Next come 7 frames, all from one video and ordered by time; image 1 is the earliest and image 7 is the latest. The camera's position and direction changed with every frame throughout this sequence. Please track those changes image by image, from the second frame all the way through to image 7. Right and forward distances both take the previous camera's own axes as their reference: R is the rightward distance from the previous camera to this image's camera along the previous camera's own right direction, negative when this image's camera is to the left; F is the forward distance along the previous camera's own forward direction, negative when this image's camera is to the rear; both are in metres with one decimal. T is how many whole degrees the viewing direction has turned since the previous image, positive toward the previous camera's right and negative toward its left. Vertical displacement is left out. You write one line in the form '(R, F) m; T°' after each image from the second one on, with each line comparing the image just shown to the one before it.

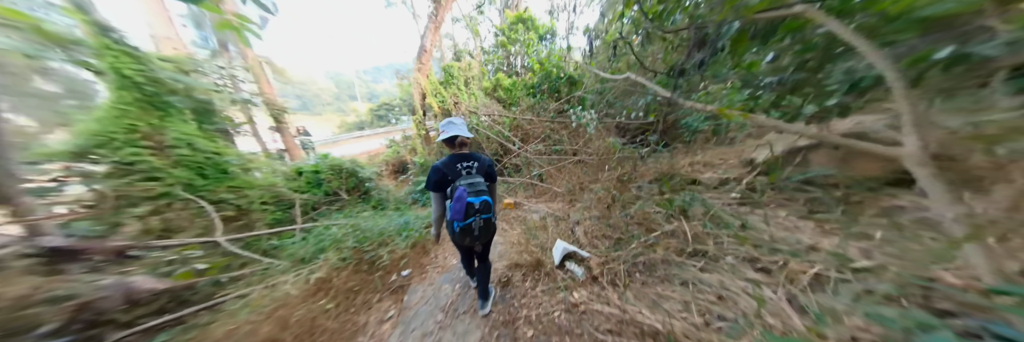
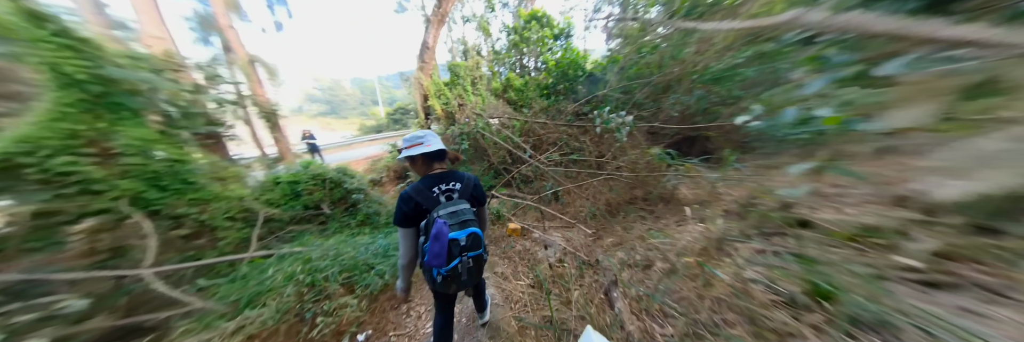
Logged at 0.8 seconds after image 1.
(+0.1, +0.8) m; -4°
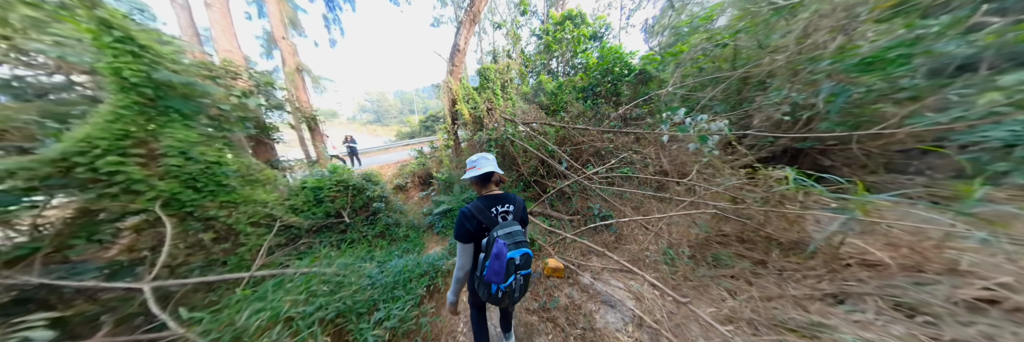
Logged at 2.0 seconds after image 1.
(-0.2, +0.6) m; -7°
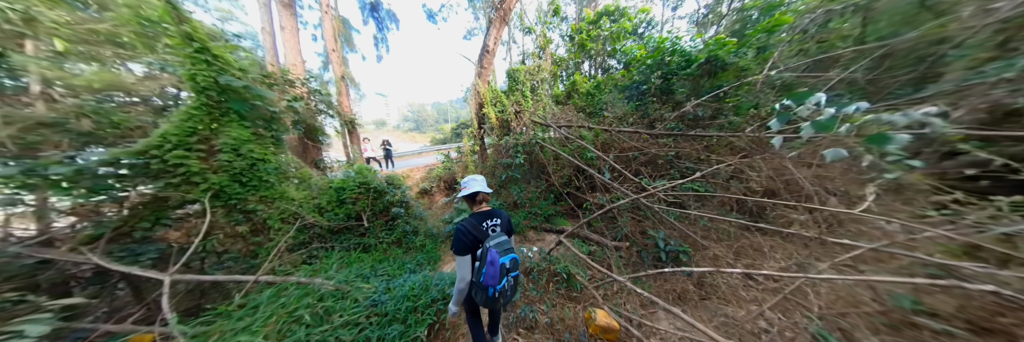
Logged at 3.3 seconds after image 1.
(0.0, +0.5) m; -9°
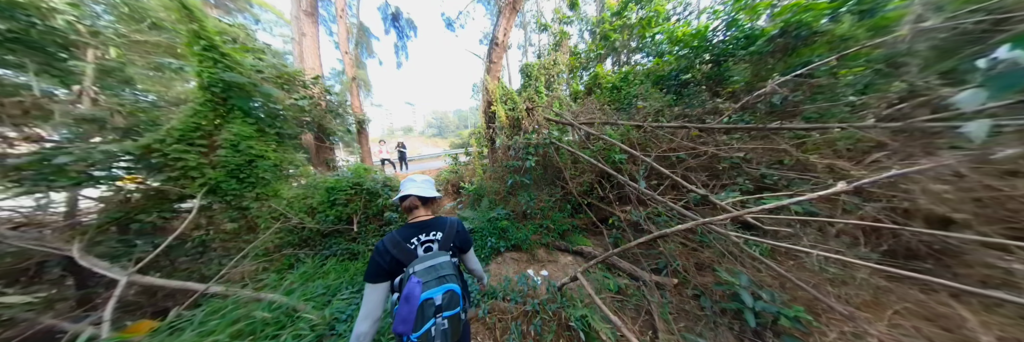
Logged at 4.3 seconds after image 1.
(+0.2, +0.6) m; -6°
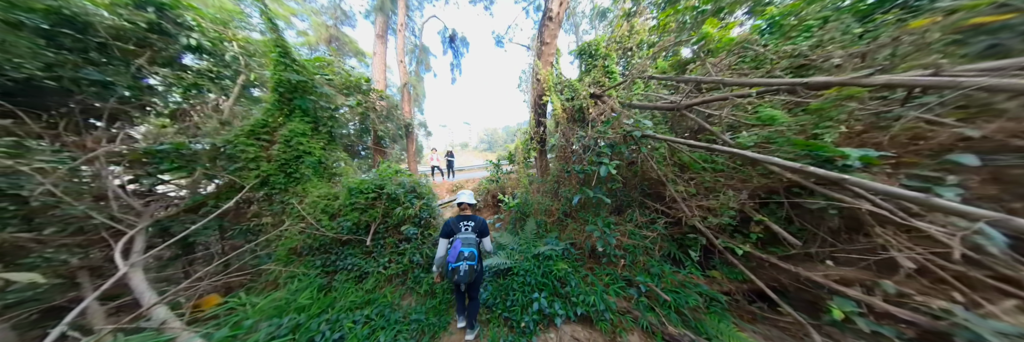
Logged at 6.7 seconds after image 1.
(-0.2, +1.0) m; -15°
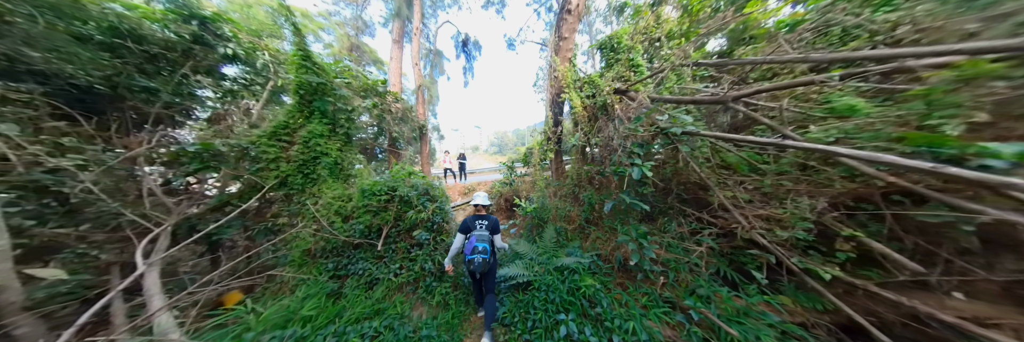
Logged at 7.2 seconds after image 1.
(-0.1, +0.2) m; -3°
